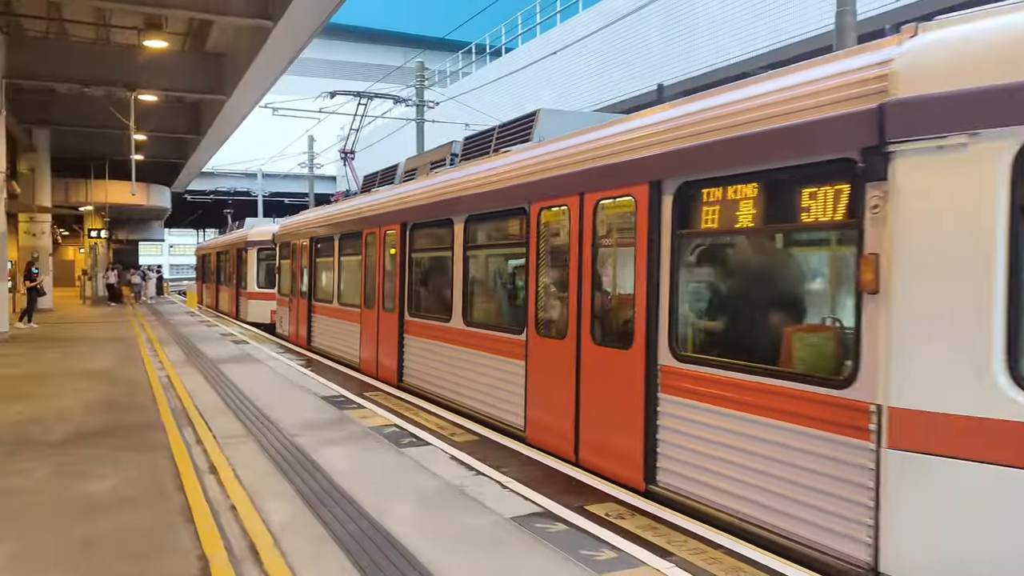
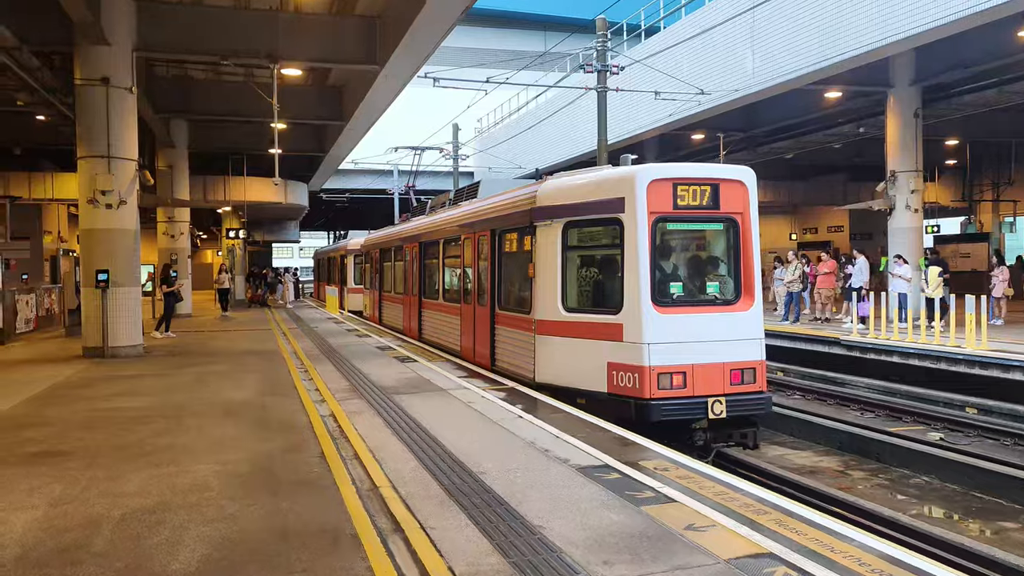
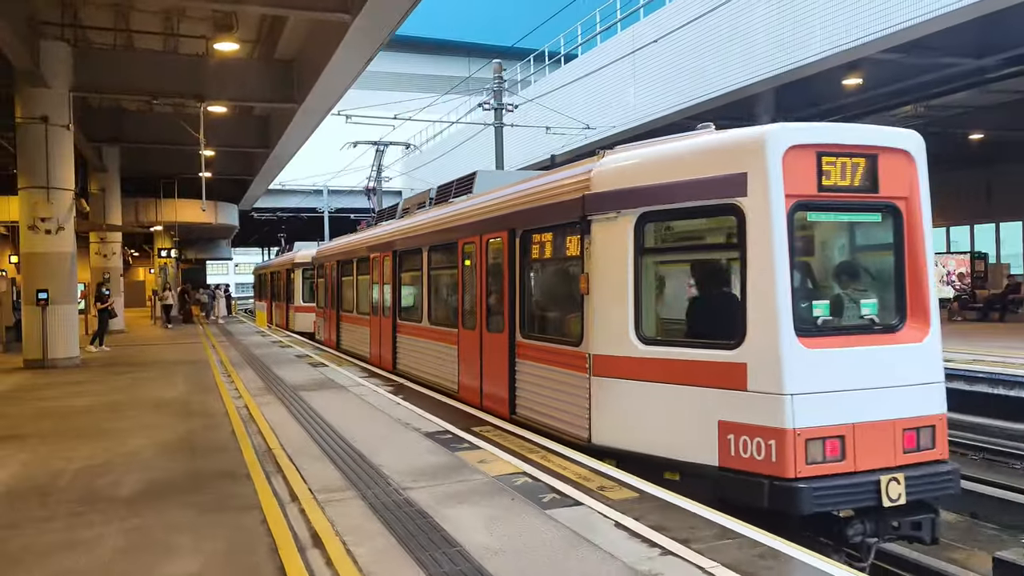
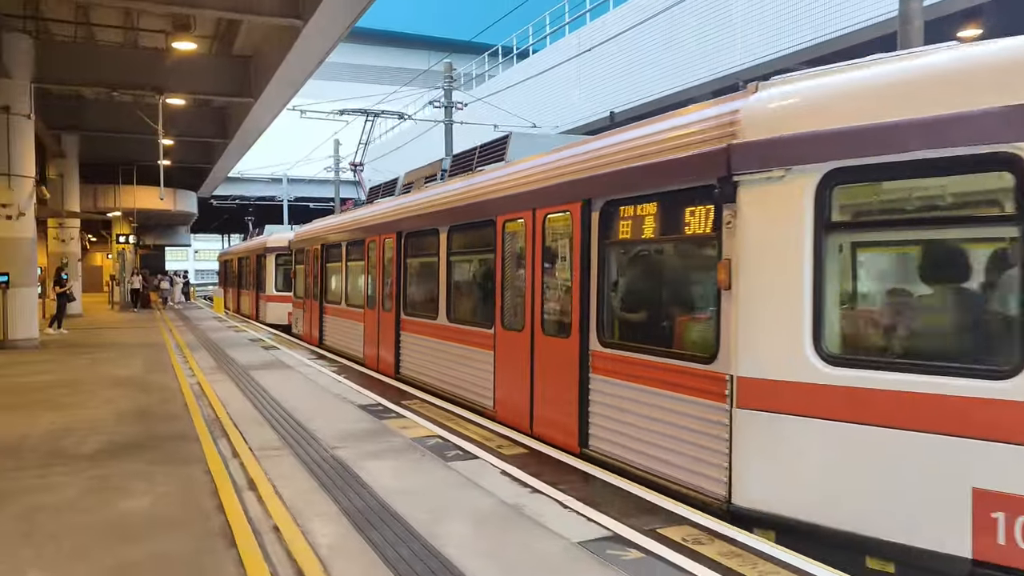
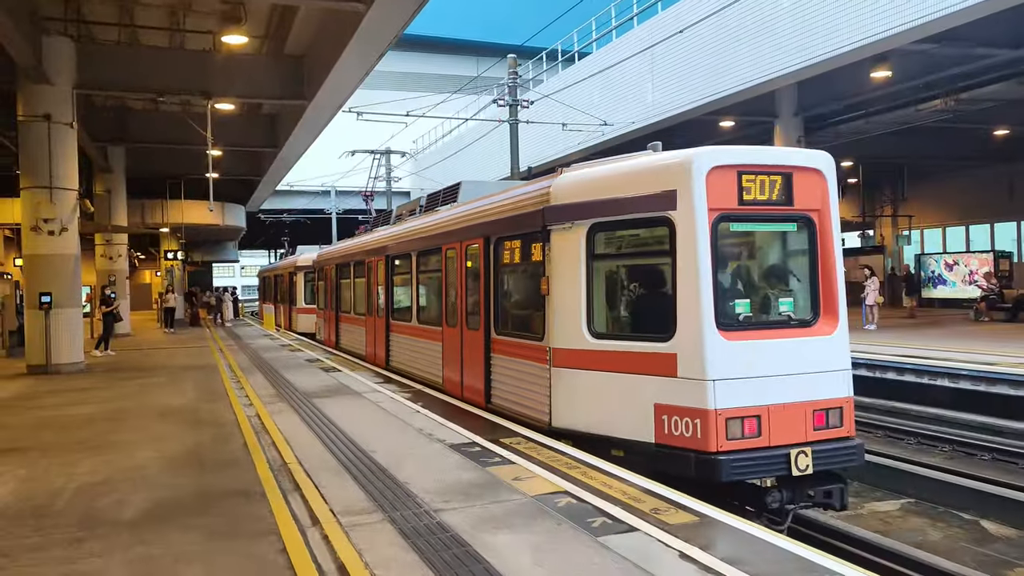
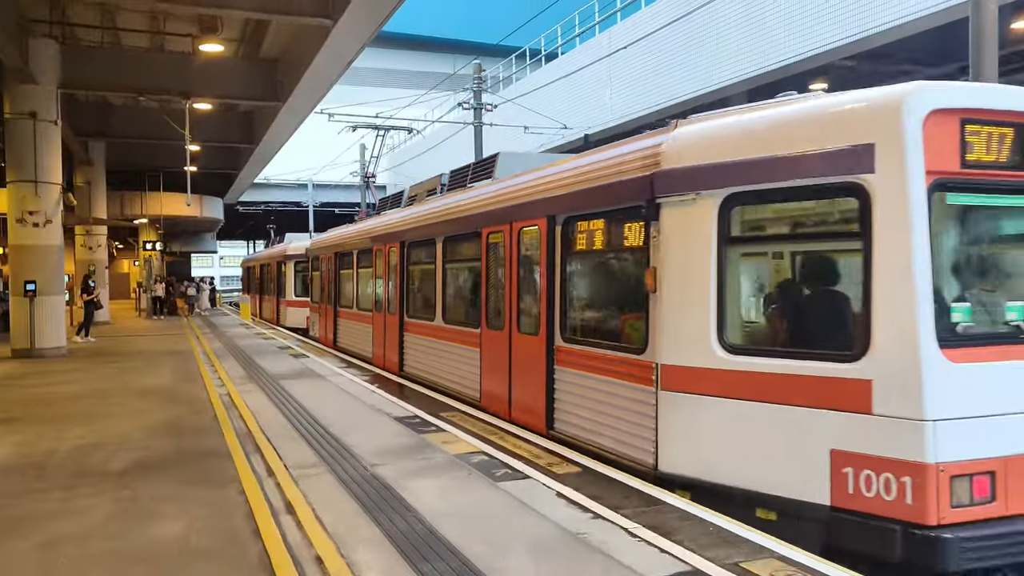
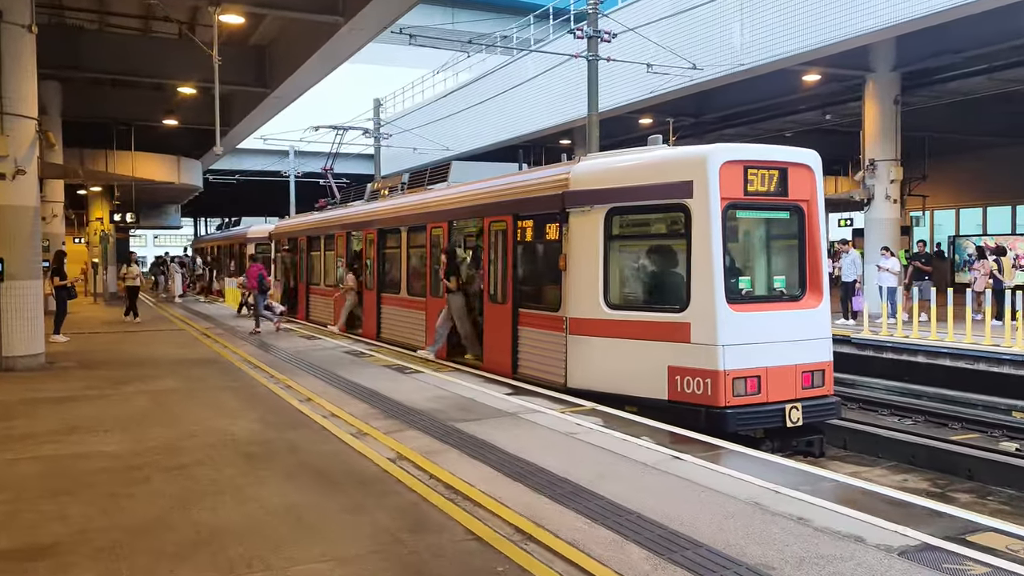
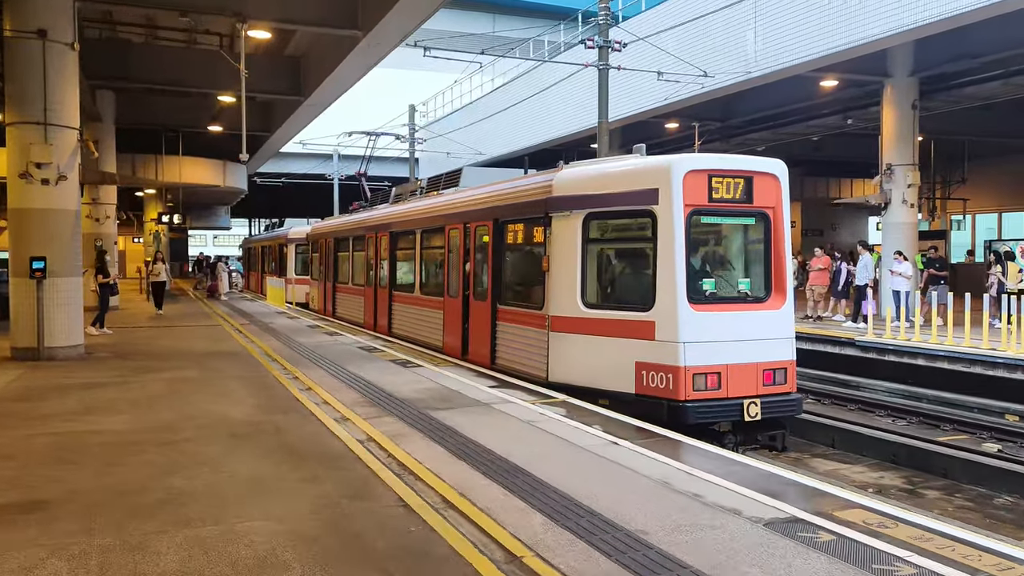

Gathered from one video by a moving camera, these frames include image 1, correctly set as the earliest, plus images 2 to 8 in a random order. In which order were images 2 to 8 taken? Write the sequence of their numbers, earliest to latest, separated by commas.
4, 6, 3, 5, 2, 8, 7
